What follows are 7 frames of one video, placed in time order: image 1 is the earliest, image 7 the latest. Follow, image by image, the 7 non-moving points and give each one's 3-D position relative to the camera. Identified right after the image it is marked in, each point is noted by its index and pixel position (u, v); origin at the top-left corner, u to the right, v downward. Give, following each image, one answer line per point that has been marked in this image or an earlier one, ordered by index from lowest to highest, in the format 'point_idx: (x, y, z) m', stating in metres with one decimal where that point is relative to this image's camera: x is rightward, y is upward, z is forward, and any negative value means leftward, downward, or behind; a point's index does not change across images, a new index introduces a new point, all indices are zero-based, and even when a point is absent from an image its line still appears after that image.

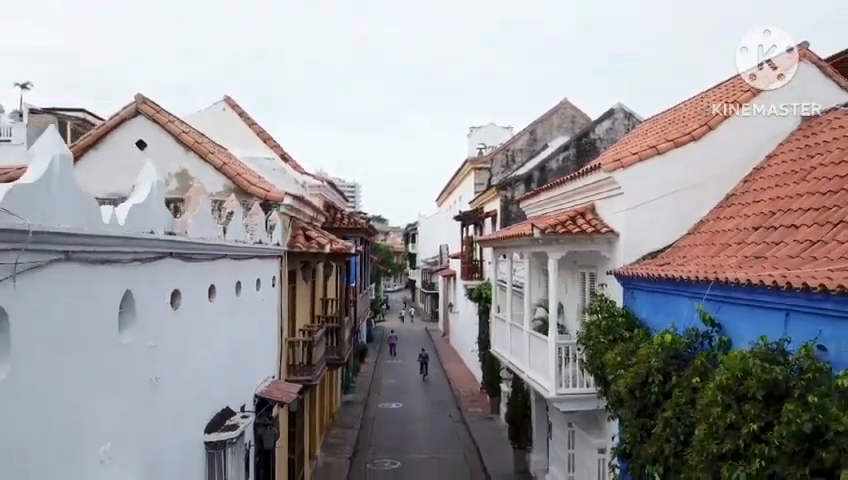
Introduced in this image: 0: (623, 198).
0: (+3.4, +0.7, +12.2) m
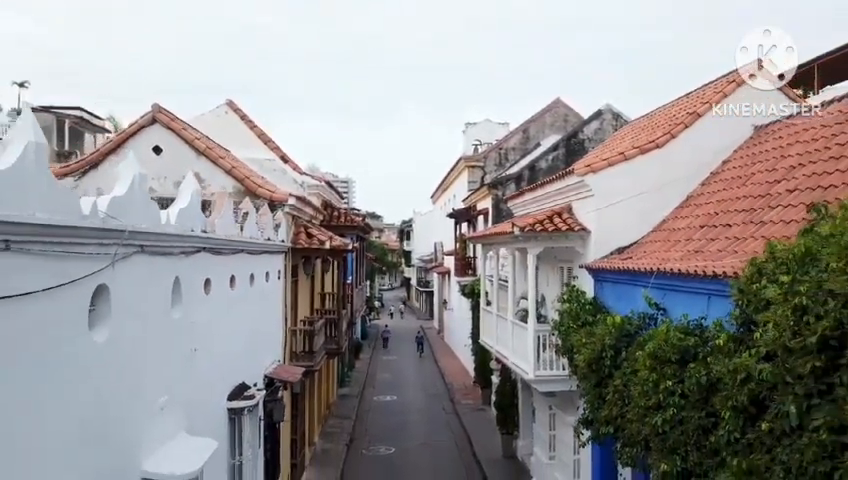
0: (+3.2, +0.8, +13.6) m
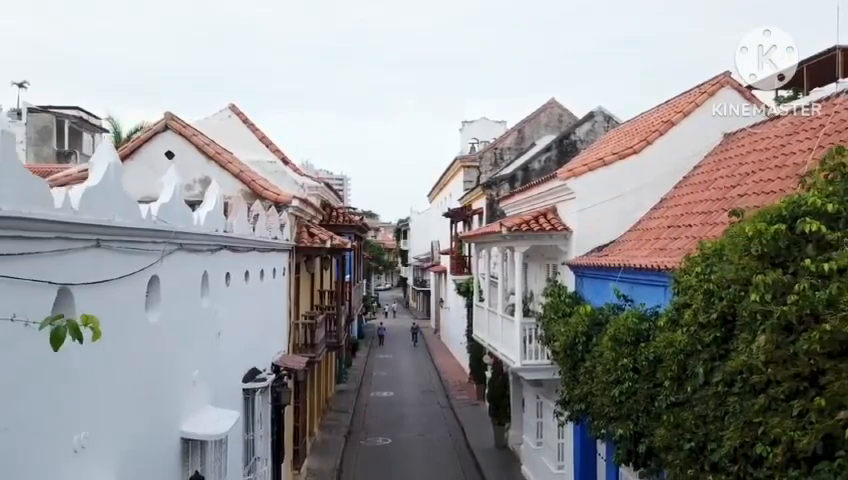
0: (+3.1, +0.8, +14.8) m
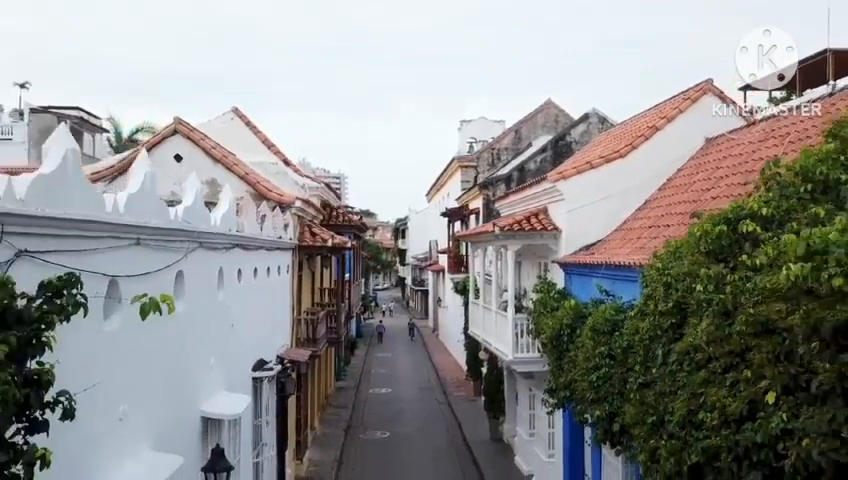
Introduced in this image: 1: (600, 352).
0: (+3.0, +0.8, +15.6) m
1: (+2.1, -1.3, +8.6) m
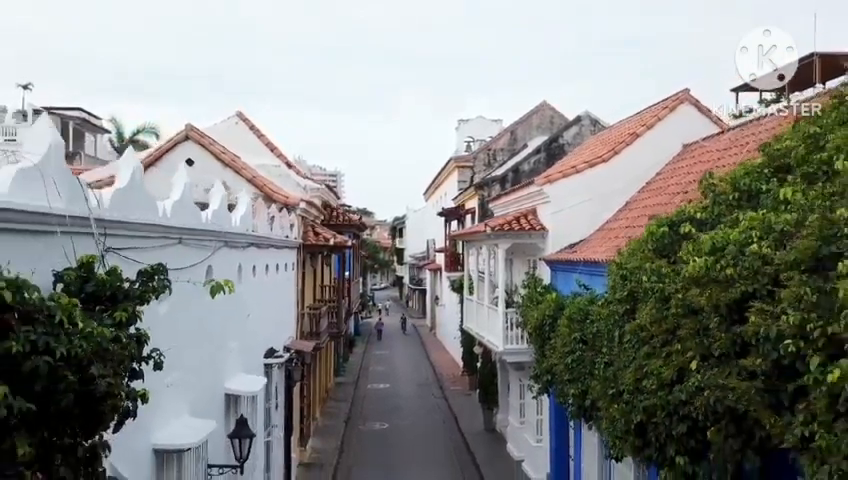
0: (+2.9, +0.8, +16.7) m
1: (+2.0, -1.3, +9.7) m
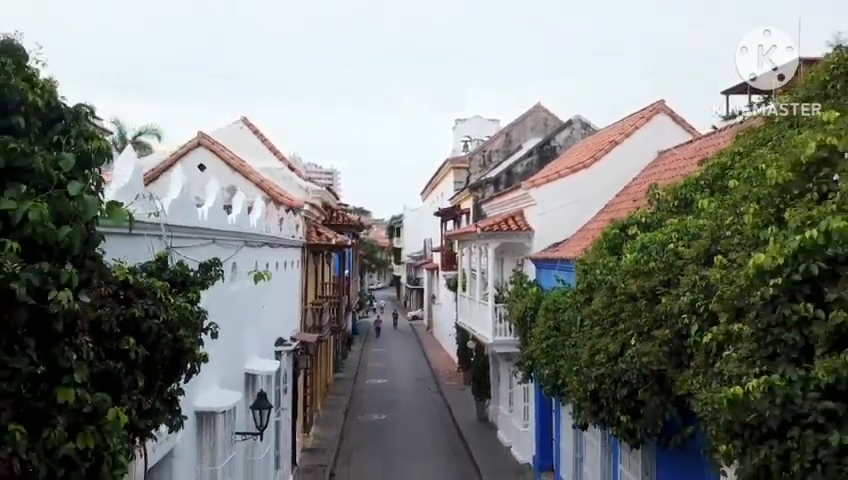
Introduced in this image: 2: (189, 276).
0: (+2.8, +0.8, +18.1) m
1: (+1.9, -1.3, +11.2) m
2: (-1.8, -0.3, +5.4) m
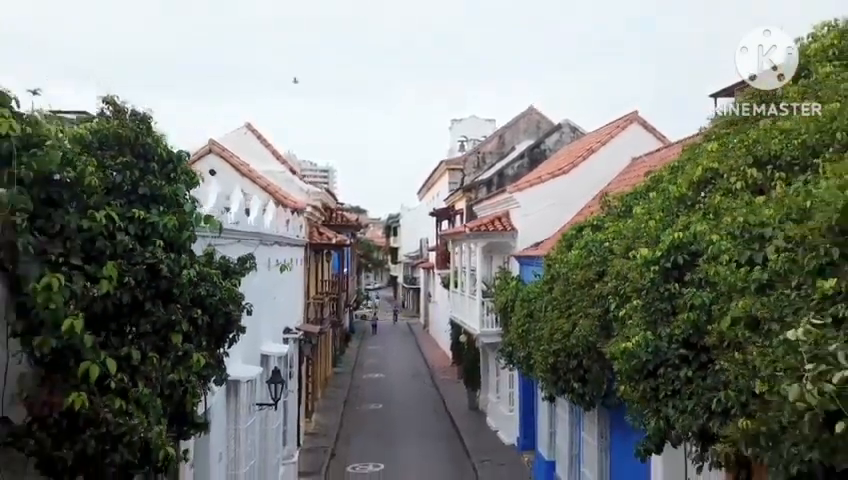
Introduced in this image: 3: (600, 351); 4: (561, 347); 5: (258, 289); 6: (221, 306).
0: (+2.6, +0.8, +19.8) m
1: (+1.8, -1.3, +12.8) m
2: (-1.9, -0.3, +7.1) m
3: (+2.0, -1.2, +8.1) m
4: (+1.7, -1.3, +9.0) m
5: (-2.7, -0.8, +11.3) m
6: (-1.7, -0.6, +6.2) m
